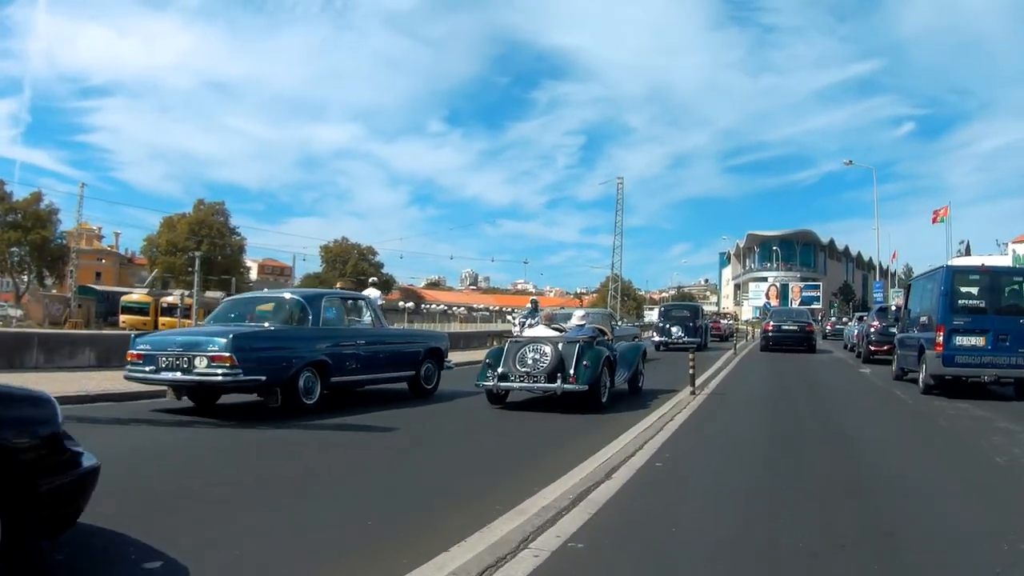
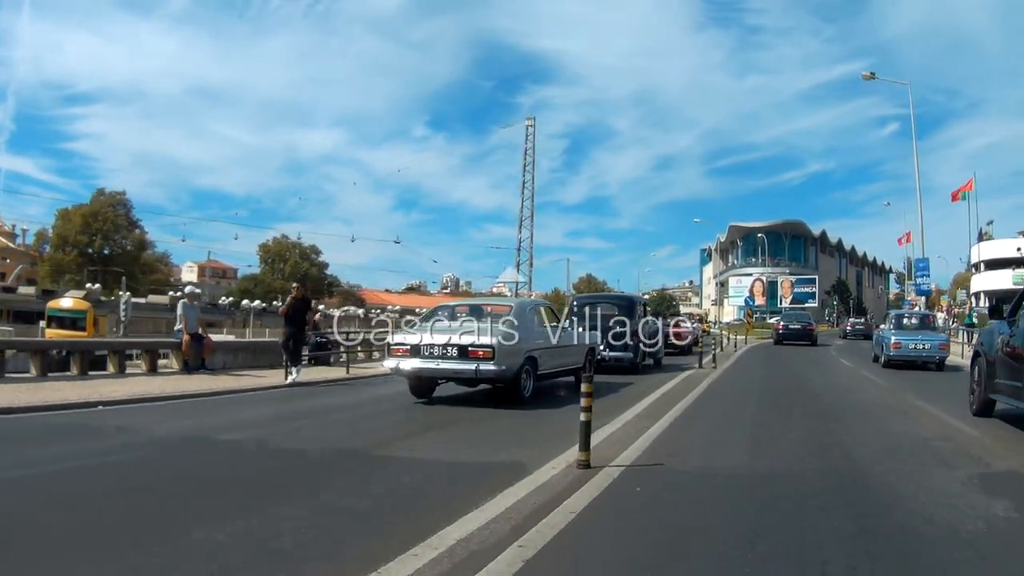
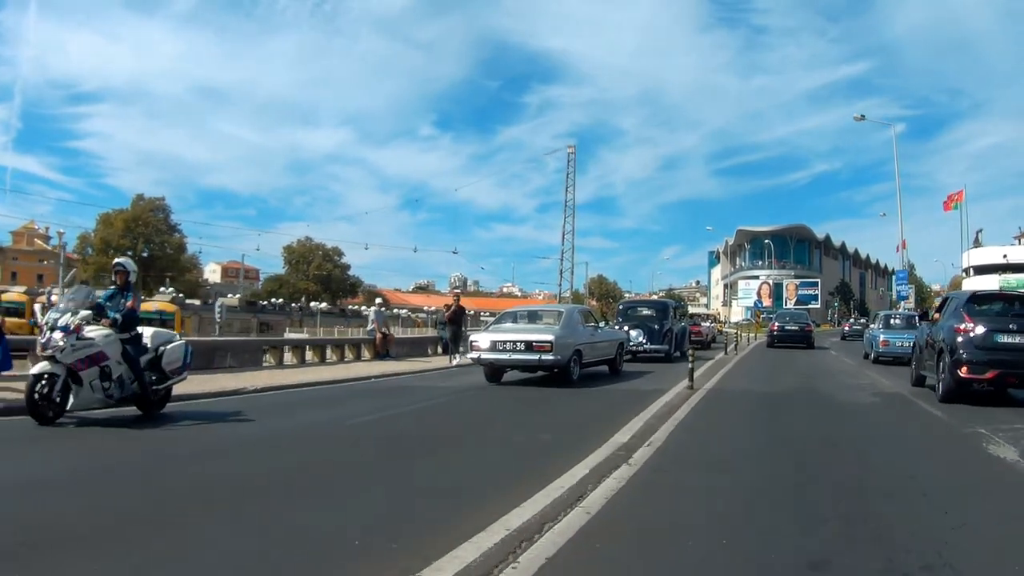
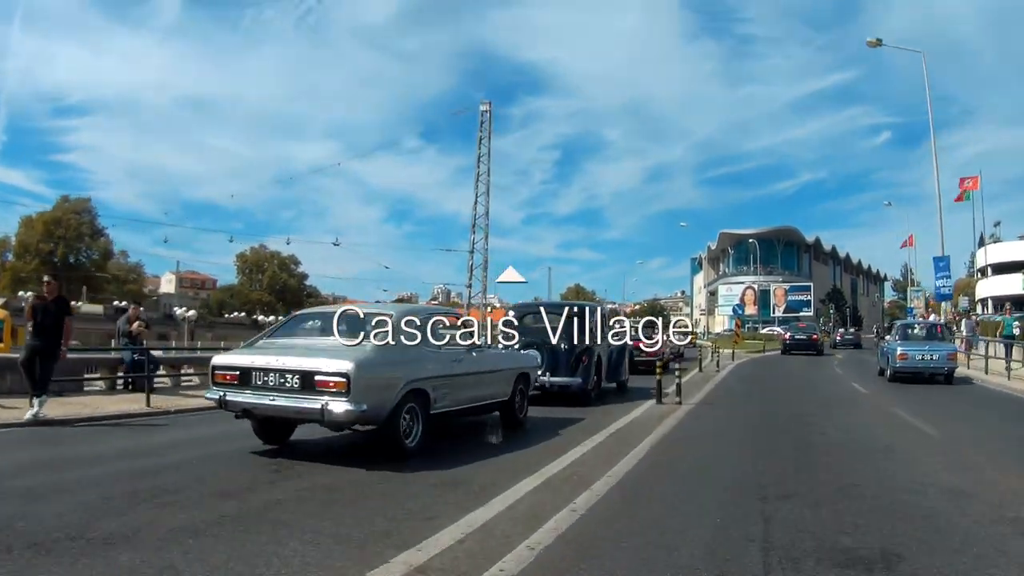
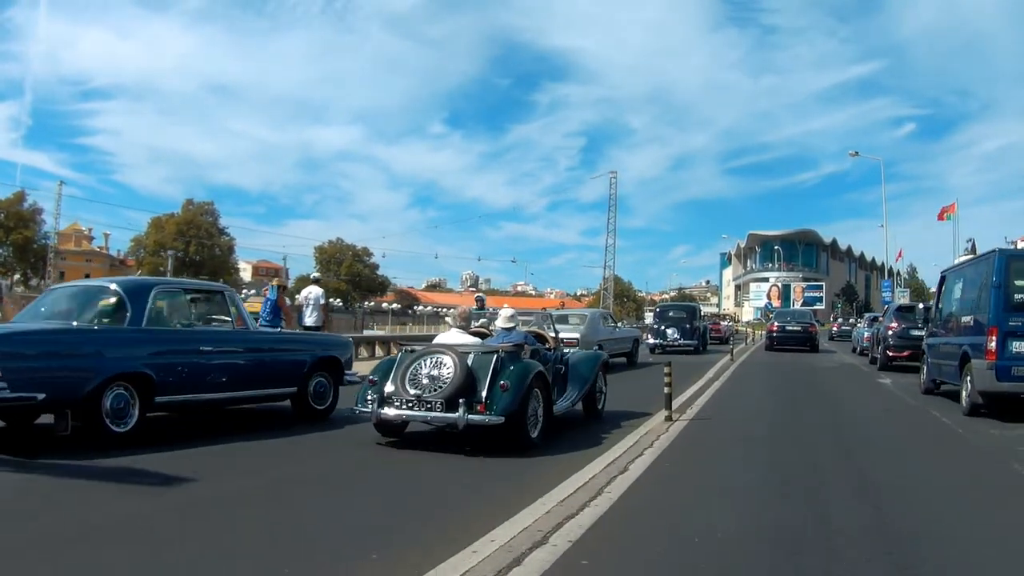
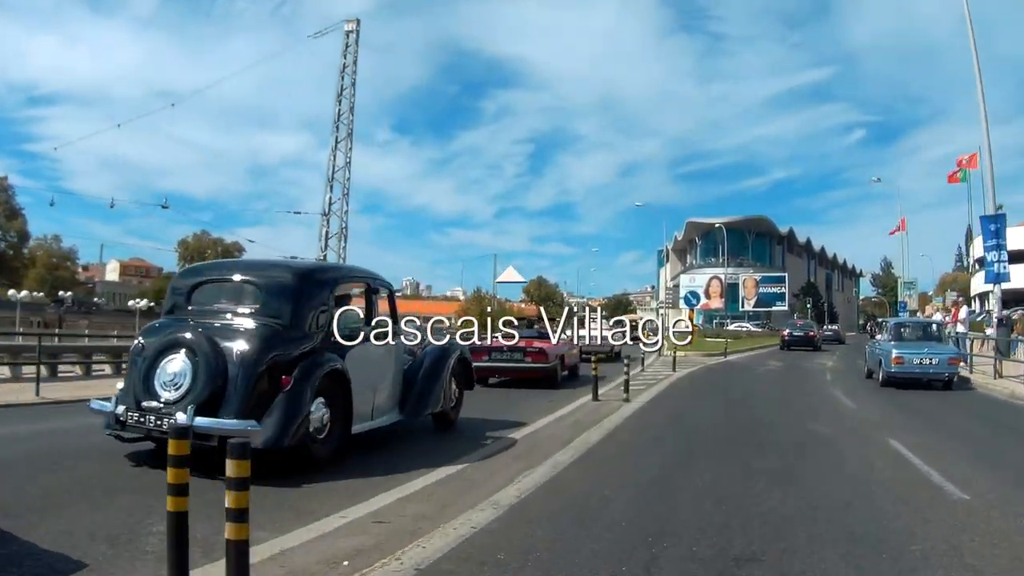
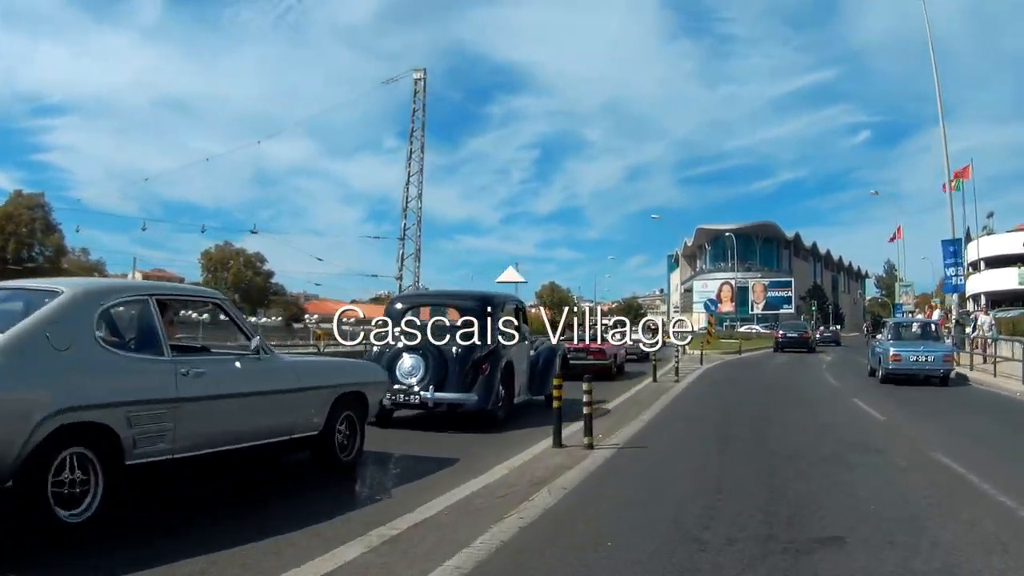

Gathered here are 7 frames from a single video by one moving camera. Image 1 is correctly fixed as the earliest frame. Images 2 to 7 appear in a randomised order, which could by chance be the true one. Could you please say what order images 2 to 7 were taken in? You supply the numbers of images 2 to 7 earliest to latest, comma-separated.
5, 3, 2, 4, 7, 6
